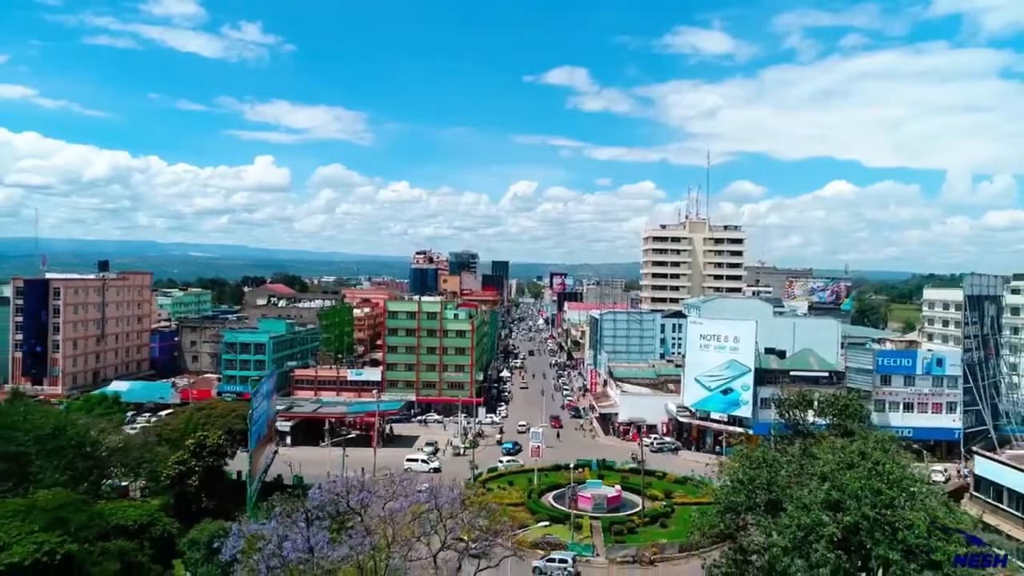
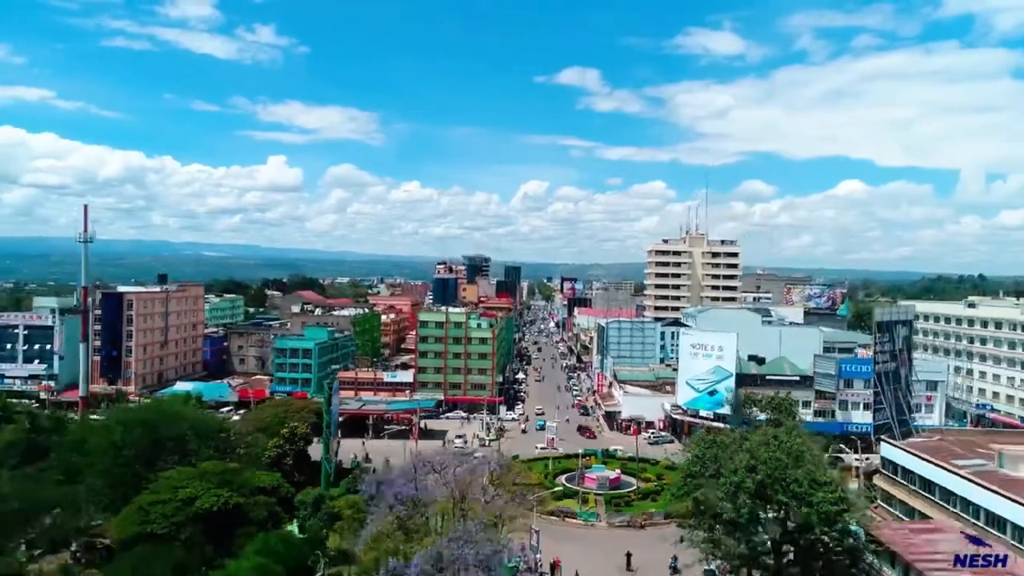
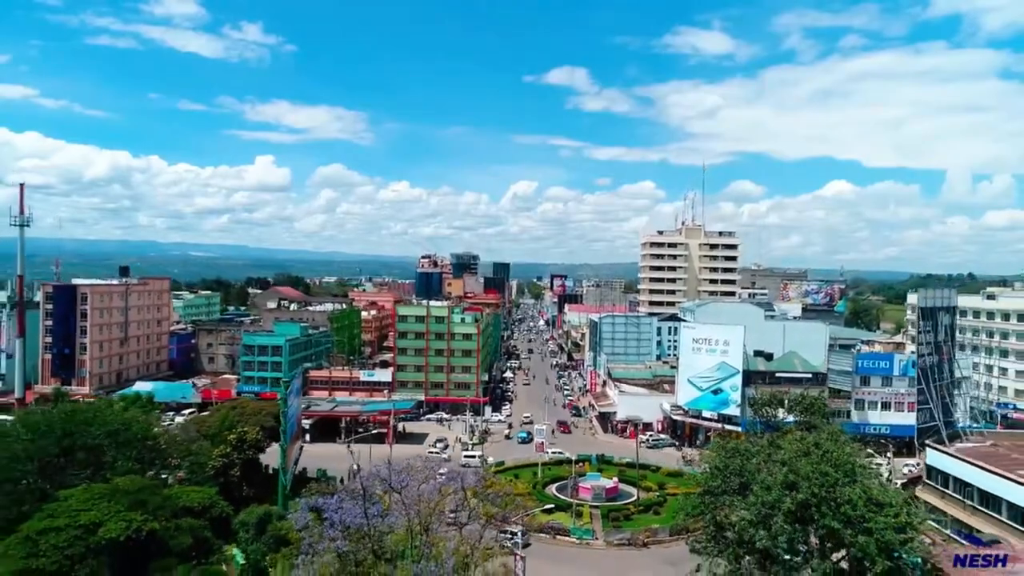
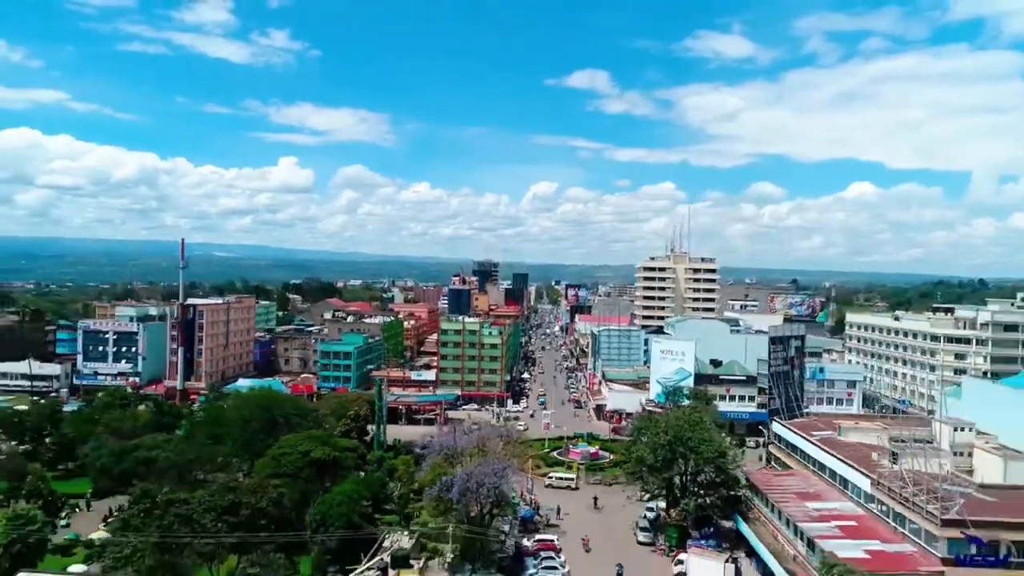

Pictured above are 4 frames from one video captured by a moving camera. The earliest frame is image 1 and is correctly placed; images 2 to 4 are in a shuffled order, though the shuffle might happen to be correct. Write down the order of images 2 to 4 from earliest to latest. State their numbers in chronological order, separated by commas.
3, 2, 4
